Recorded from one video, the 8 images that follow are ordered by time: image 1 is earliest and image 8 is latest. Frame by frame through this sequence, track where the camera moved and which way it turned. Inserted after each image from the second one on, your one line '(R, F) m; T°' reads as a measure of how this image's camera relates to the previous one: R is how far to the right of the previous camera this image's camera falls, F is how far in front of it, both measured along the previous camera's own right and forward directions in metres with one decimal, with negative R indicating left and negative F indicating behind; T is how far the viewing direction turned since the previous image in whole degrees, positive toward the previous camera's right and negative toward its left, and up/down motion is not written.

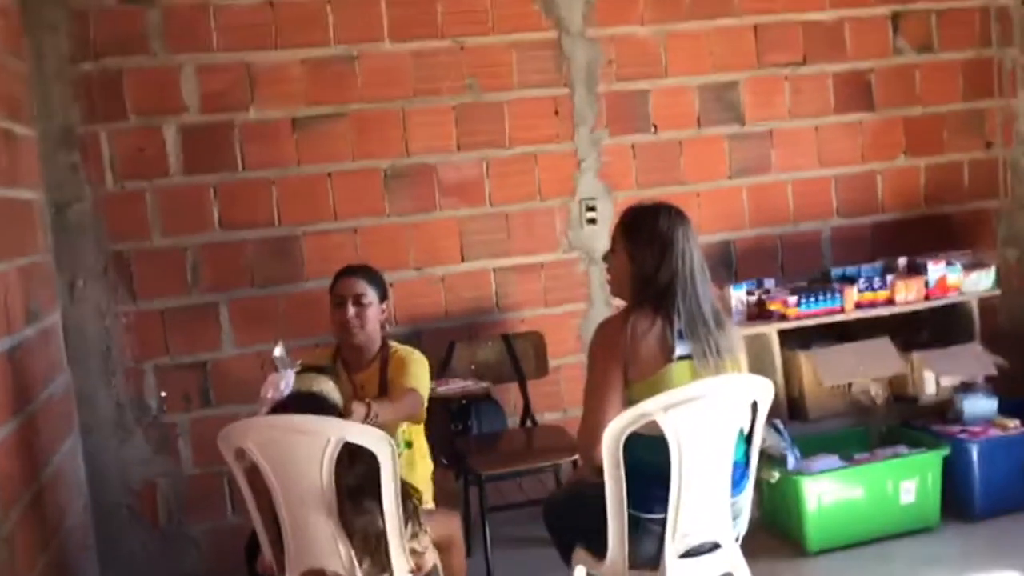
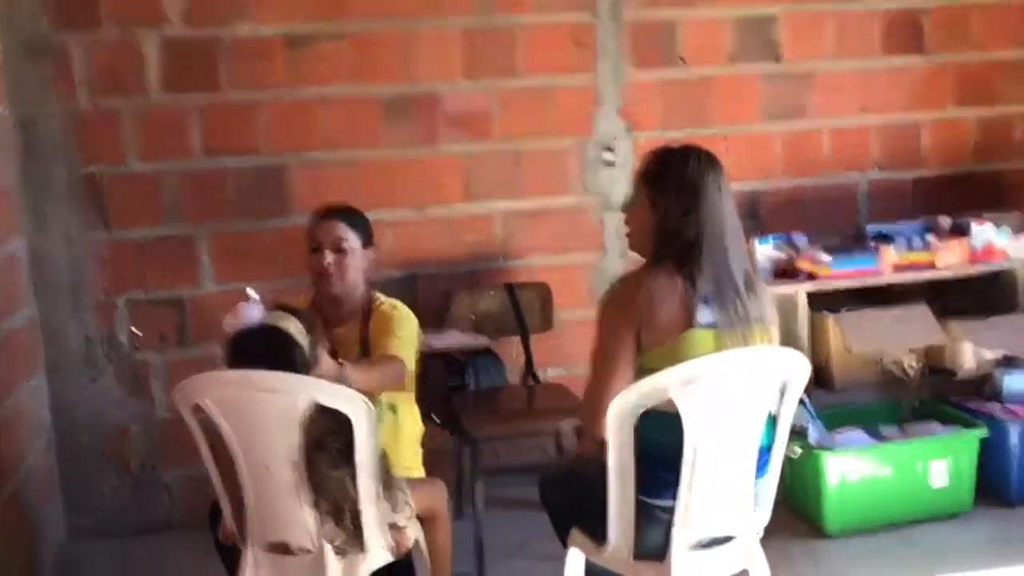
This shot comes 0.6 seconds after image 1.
(0.0, +0.3) m; -1°
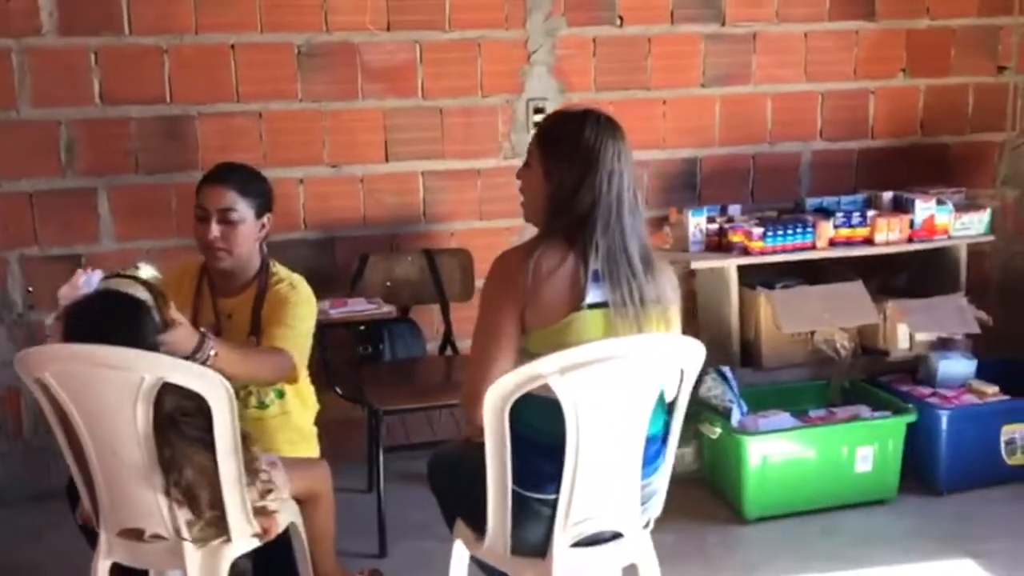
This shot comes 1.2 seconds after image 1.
(+0.2, +0.2) m; +1°
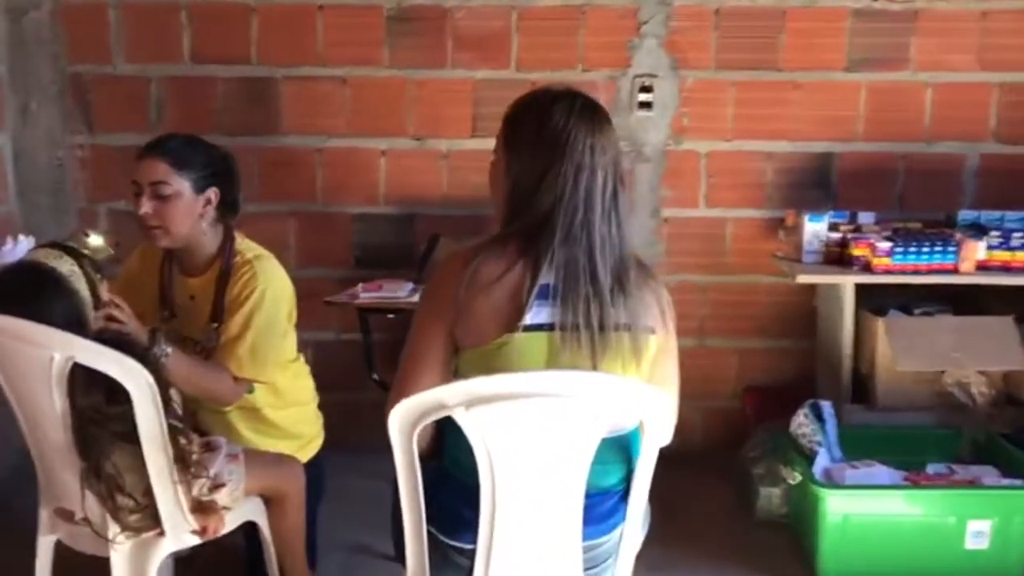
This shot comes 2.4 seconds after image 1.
(+0.5, +0.3) m; -14°
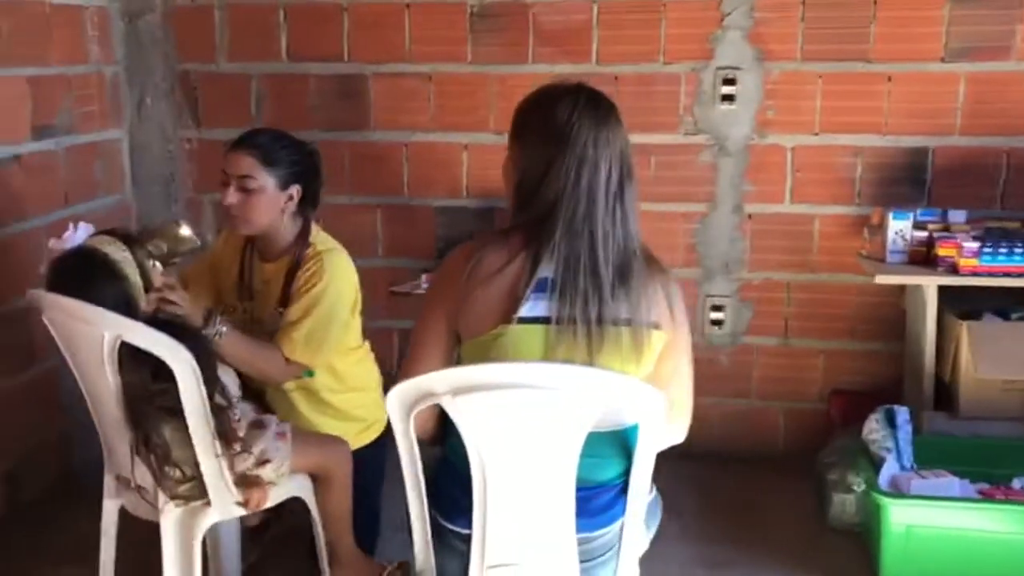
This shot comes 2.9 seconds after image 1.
(+0.2, 0.0) m; -9°
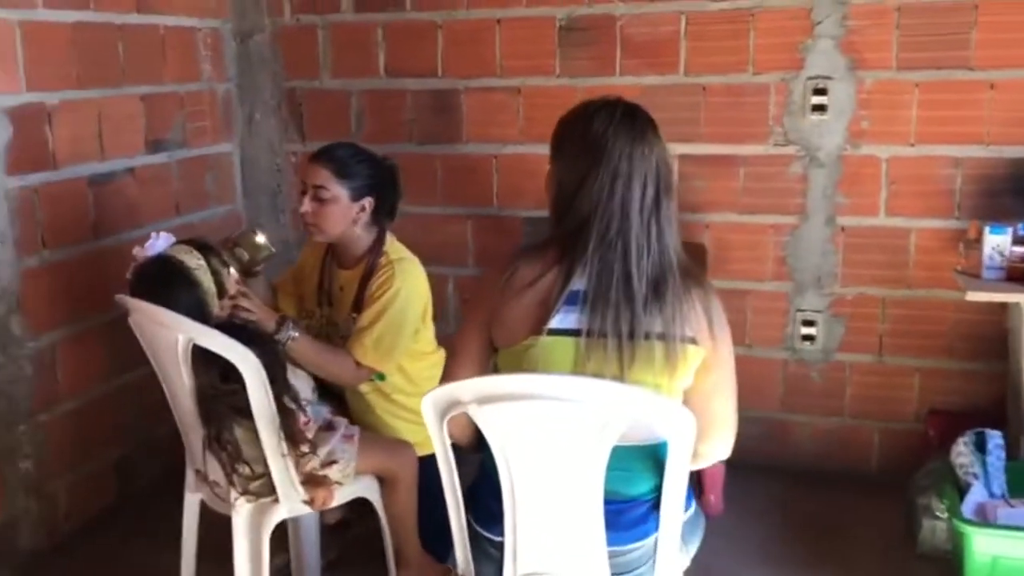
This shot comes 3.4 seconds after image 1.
(+0.2, 0.0) m; -8°
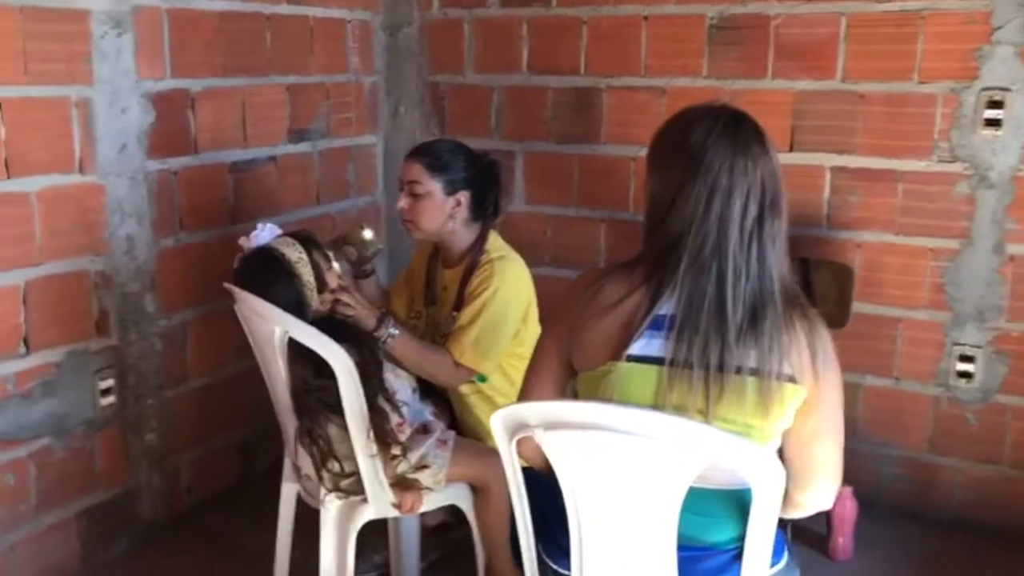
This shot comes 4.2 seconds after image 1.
(+0.1, +0.1) m; -10°
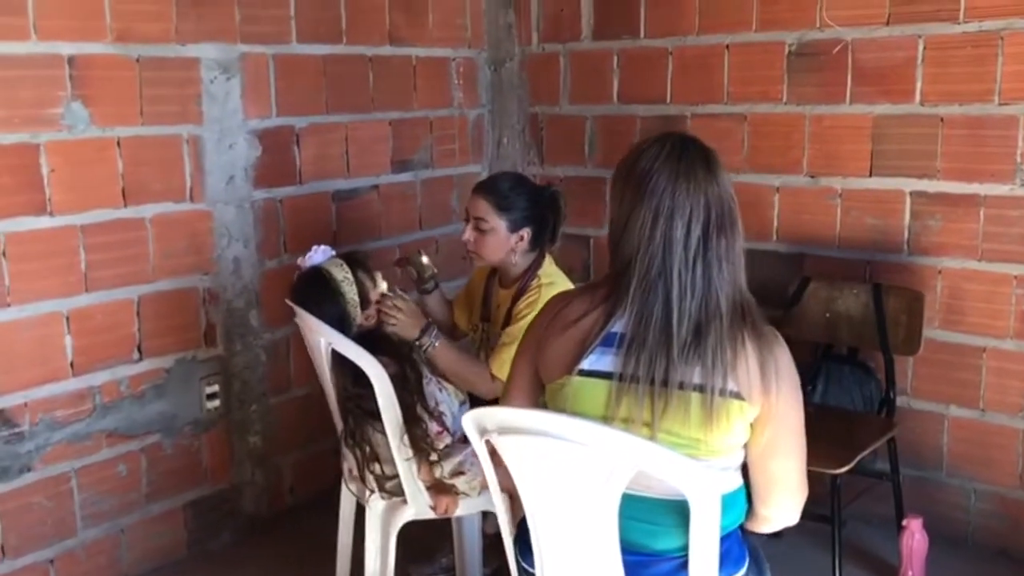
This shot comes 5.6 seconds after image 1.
(+0.3, -0.1) m; -11°
